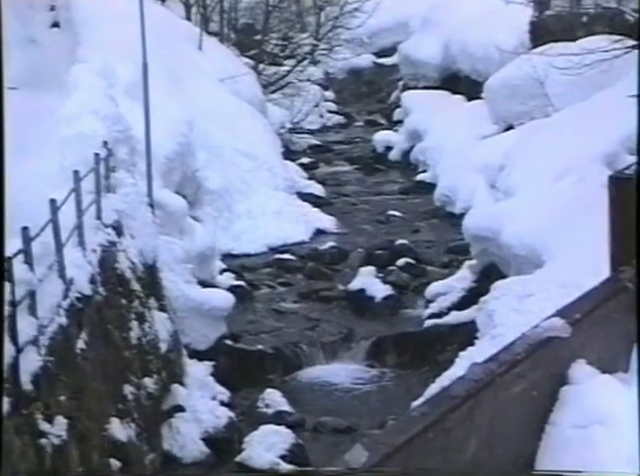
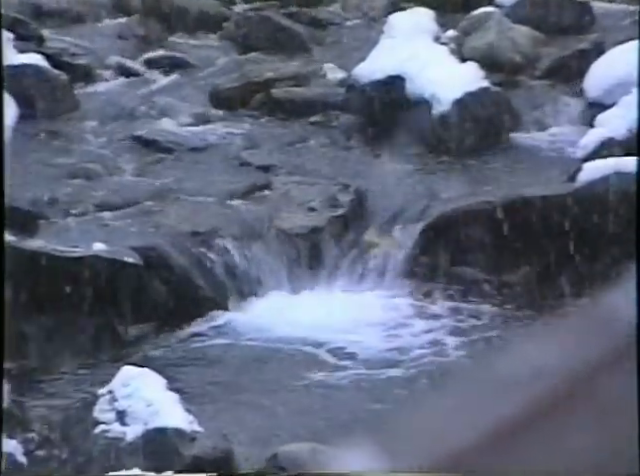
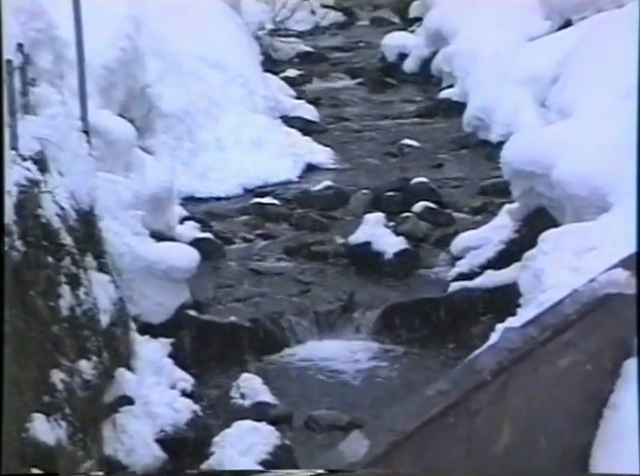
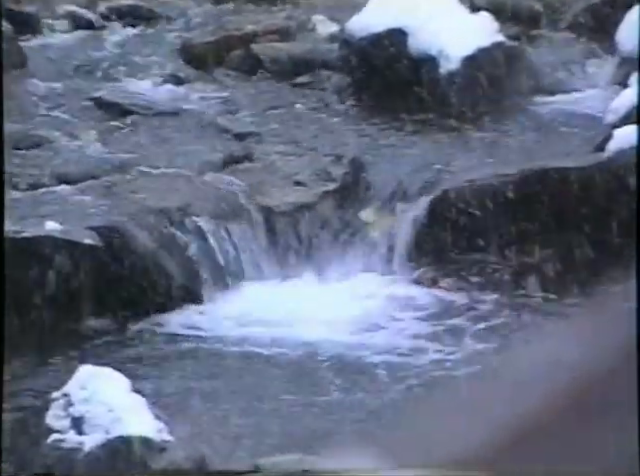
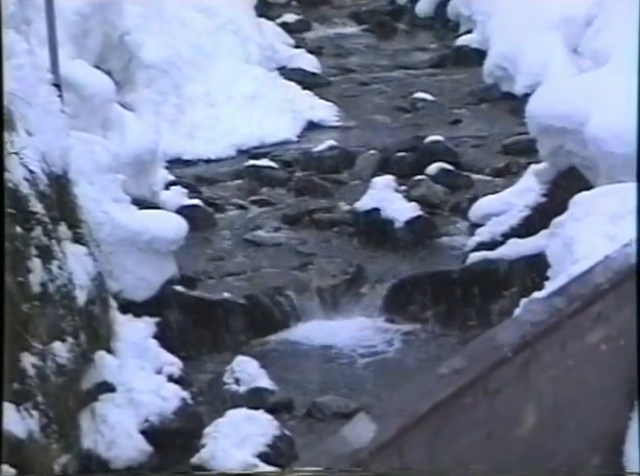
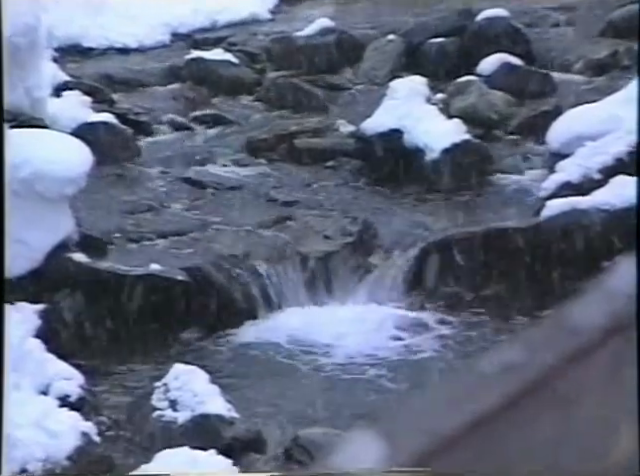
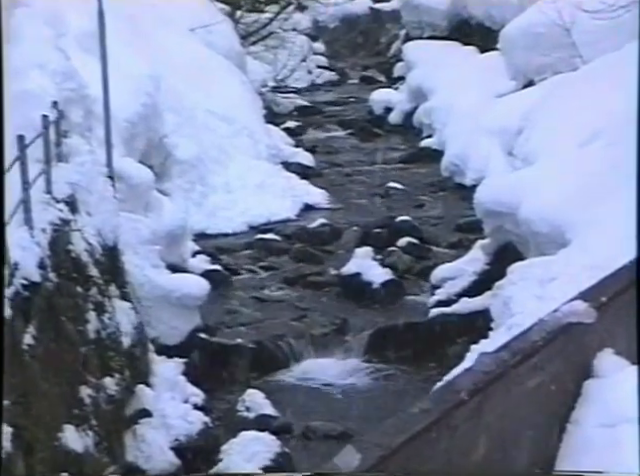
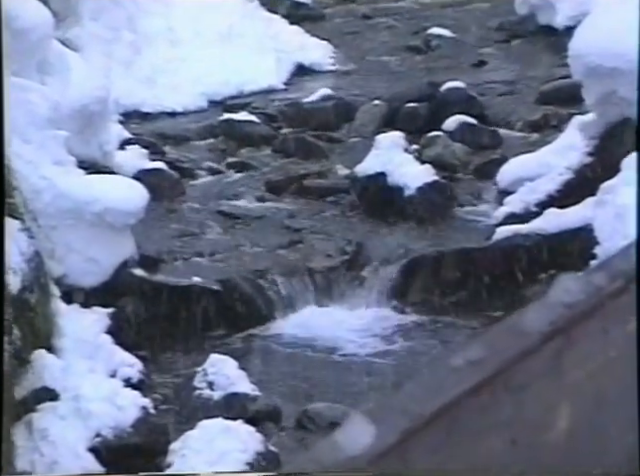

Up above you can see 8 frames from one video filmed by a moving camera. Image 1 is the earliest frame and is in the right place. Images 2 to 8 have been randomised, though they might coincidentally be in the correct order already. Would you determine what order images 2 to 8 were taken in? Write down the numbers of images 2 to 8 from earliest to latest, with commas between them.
7, 3, 5, 8, 6, 2, 4
